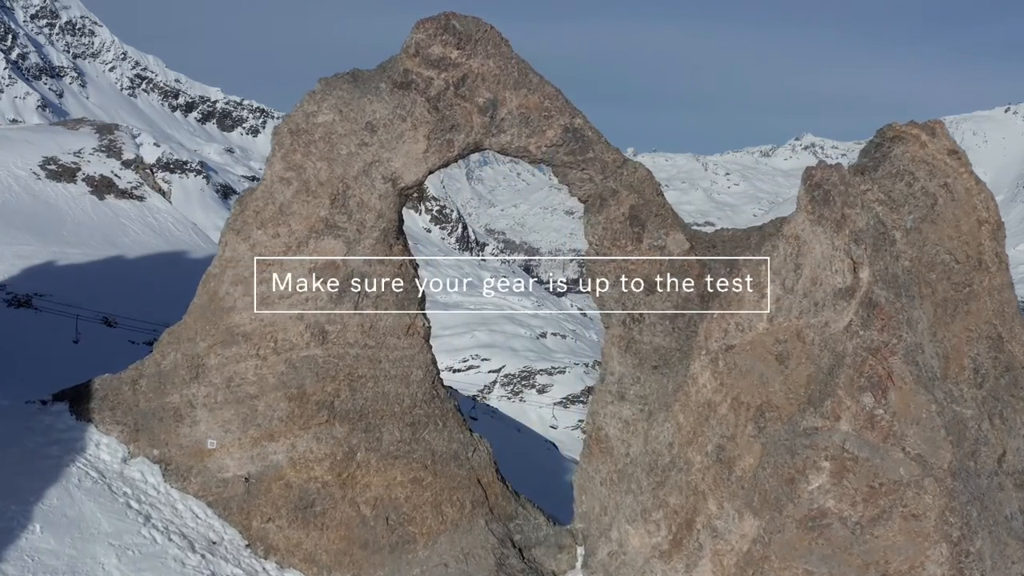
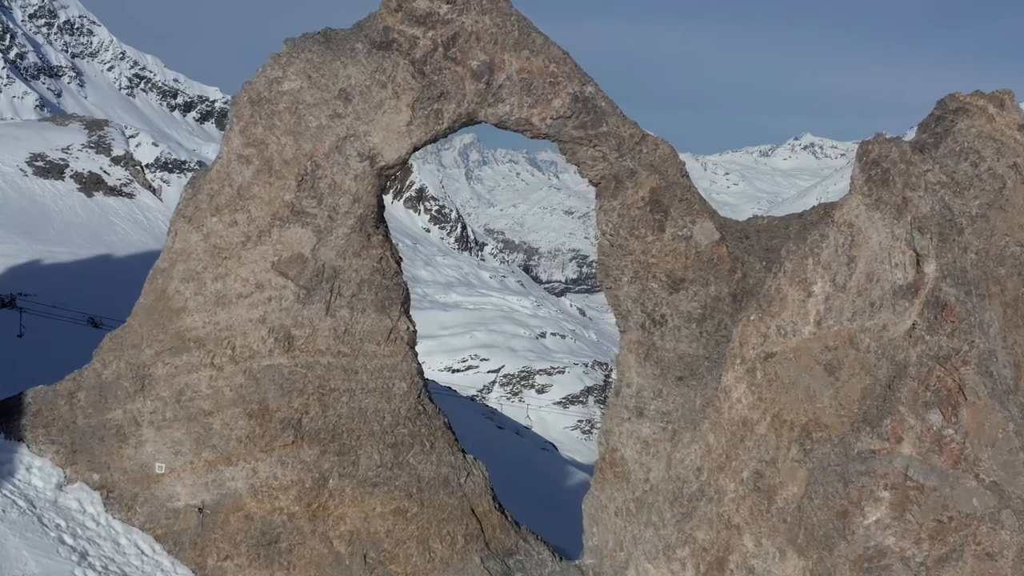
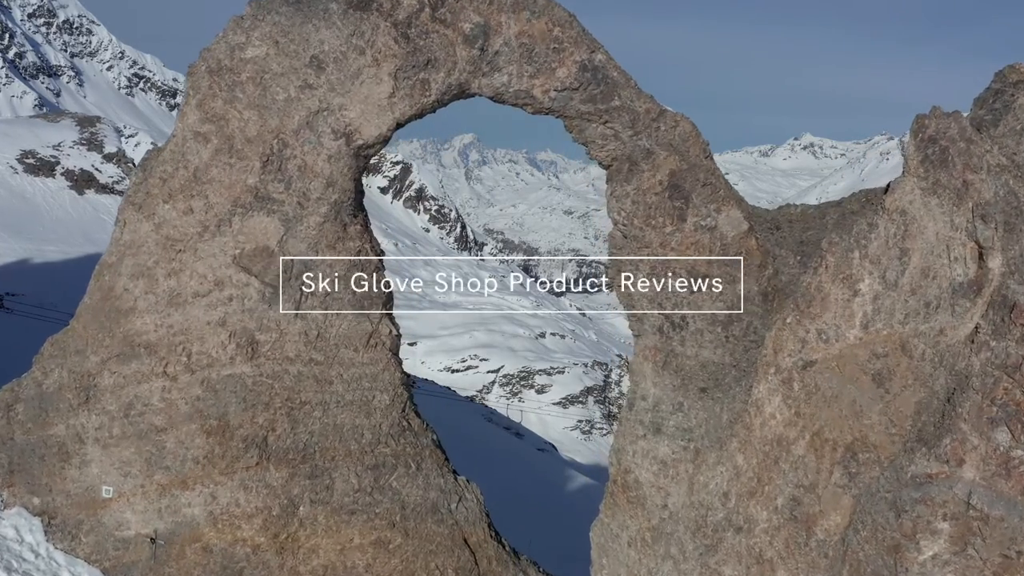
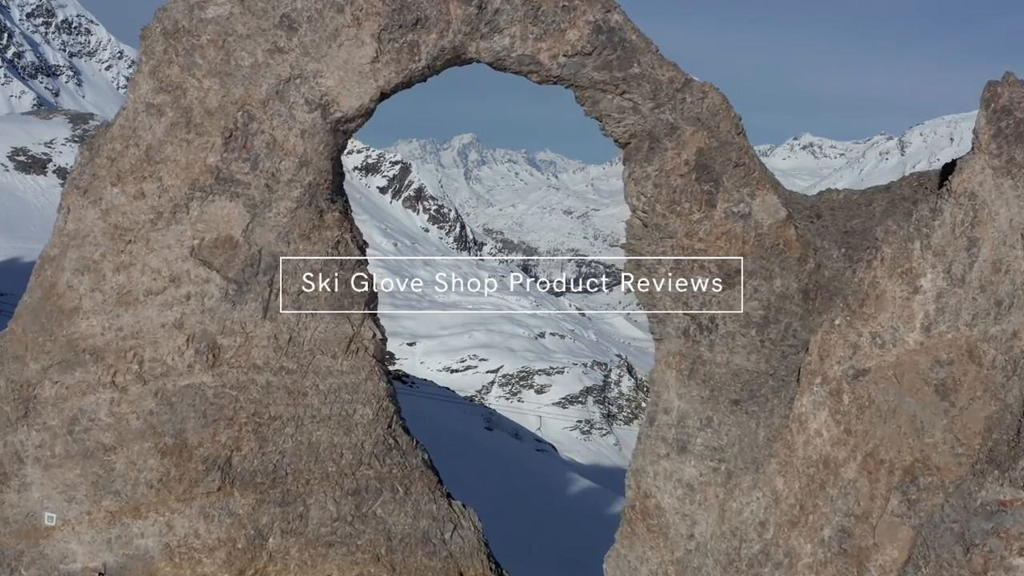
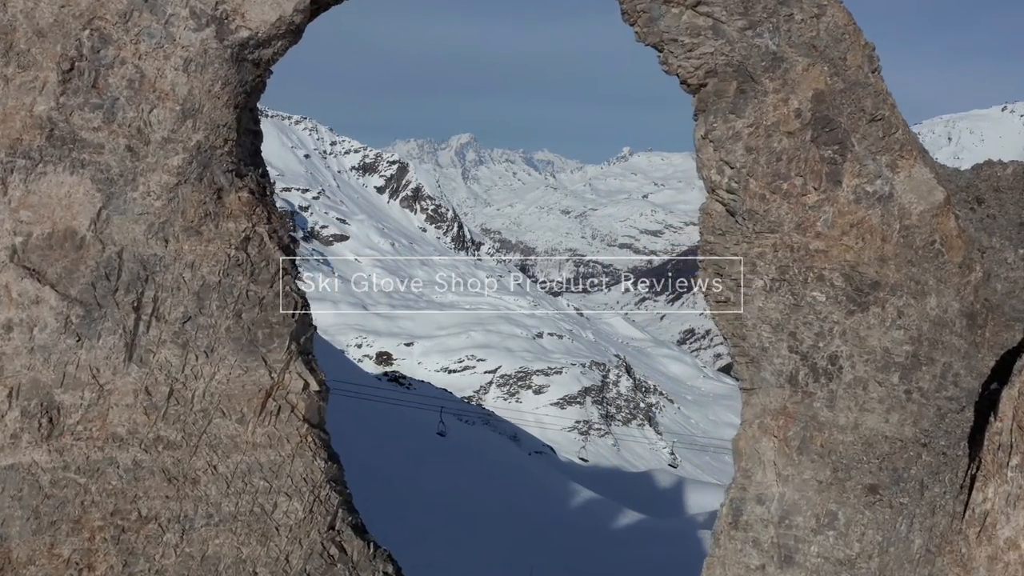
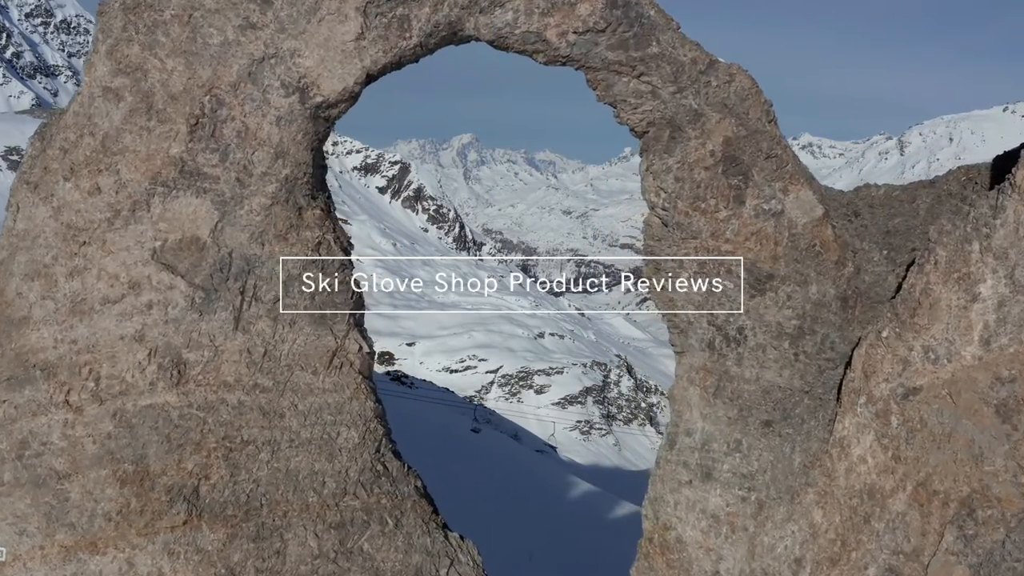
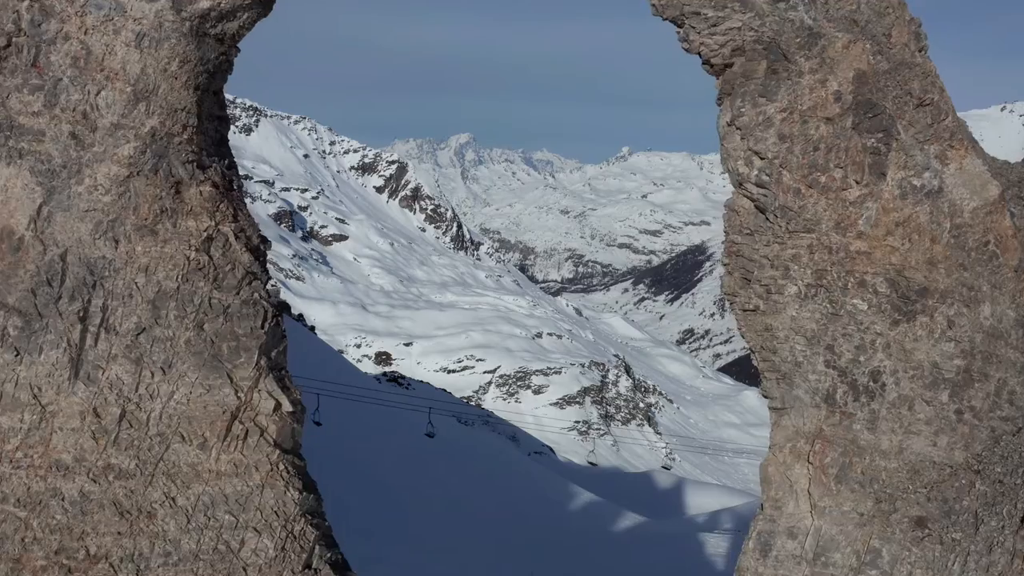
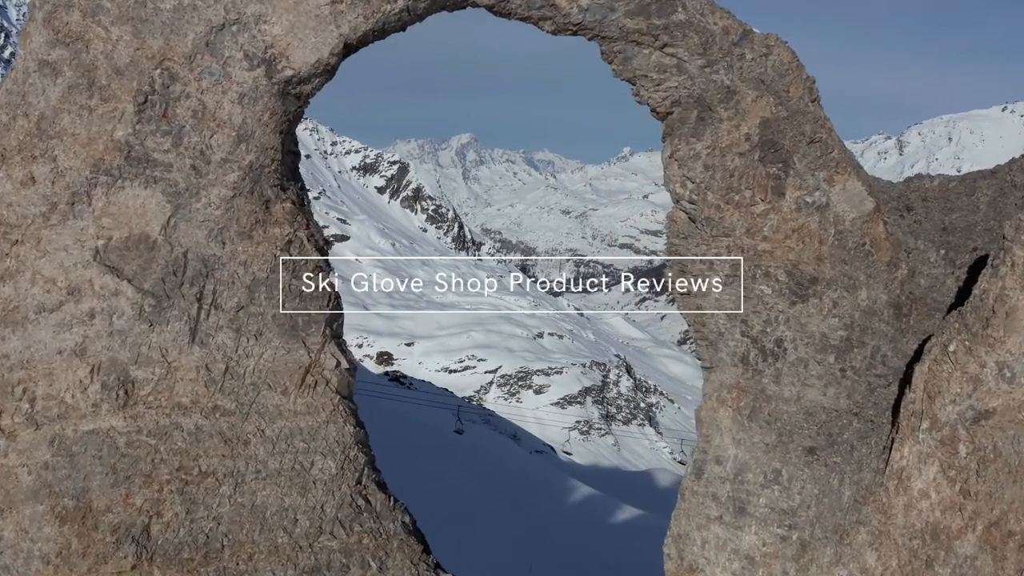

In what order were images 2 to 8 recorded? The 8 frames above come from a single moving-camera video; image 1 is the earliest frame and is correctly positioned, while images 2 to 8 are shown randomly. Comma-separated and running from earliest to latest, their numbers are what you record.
2, 3, 4, 6, 8, 5, 7
